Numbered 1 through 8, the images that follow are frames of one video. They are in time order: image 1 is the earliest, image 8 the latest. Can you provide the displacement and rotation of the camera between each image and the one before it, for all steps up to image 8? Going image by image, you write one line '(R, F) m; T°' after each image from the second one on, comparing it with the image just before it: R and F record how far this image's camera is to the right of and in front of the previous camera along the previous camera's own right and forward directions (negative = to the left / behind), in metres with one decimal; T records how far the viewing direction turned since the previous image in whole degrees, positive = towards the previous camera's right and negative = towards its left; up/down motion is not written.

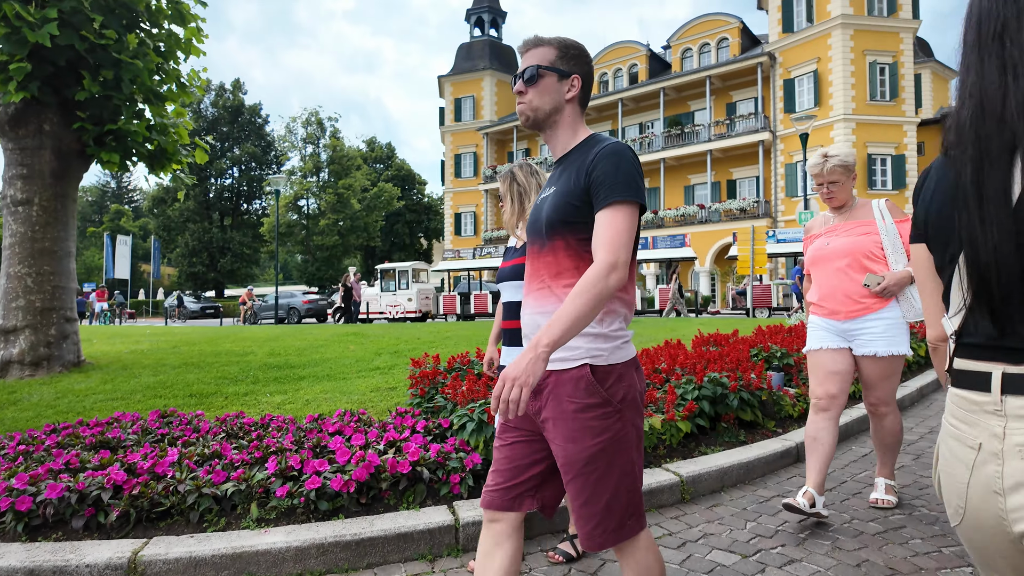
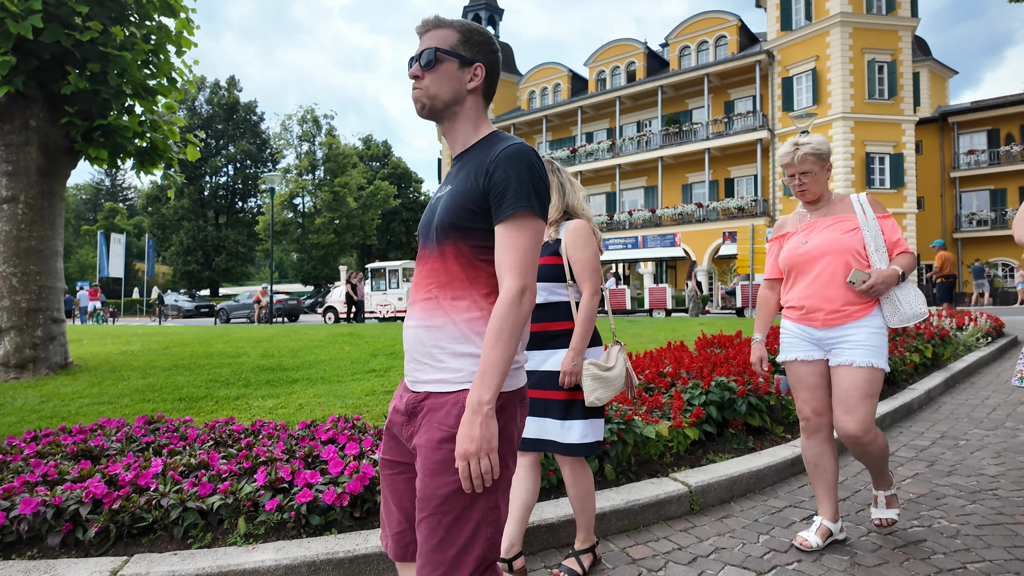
(0.0, +0.2) m; 0°
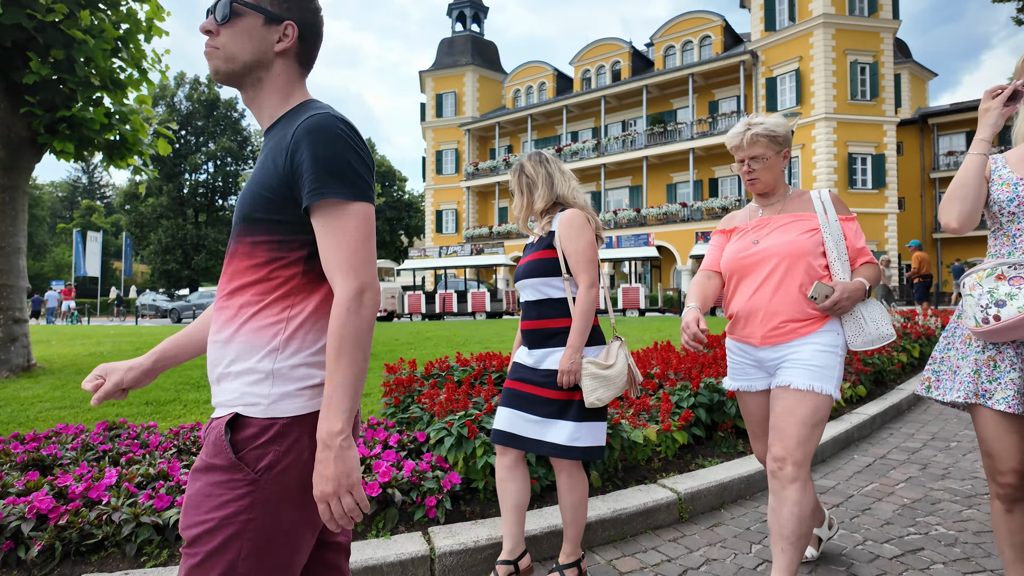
(0.0, +0.2) m; +1°
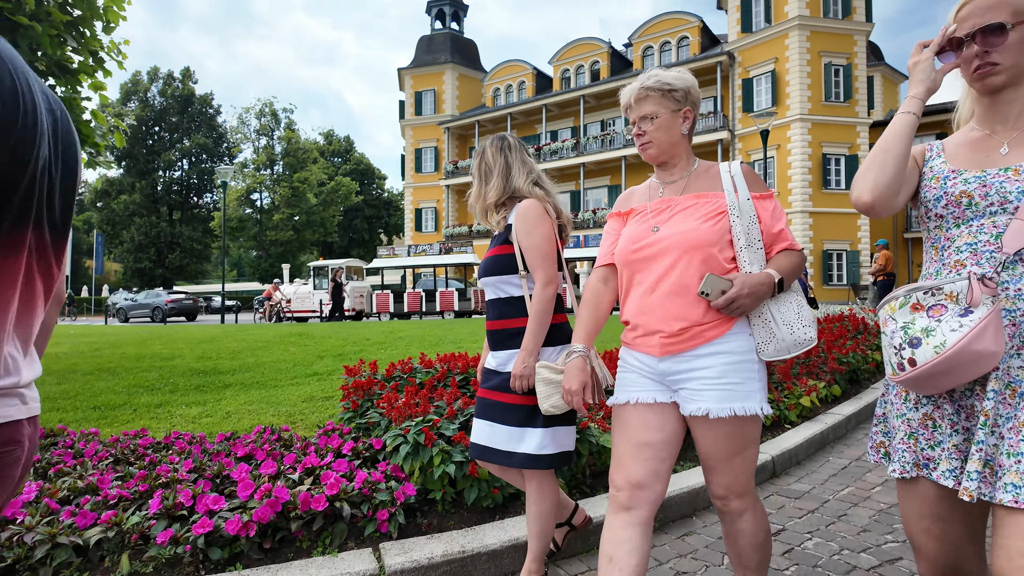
(+0.1, +0.2) m; +2°
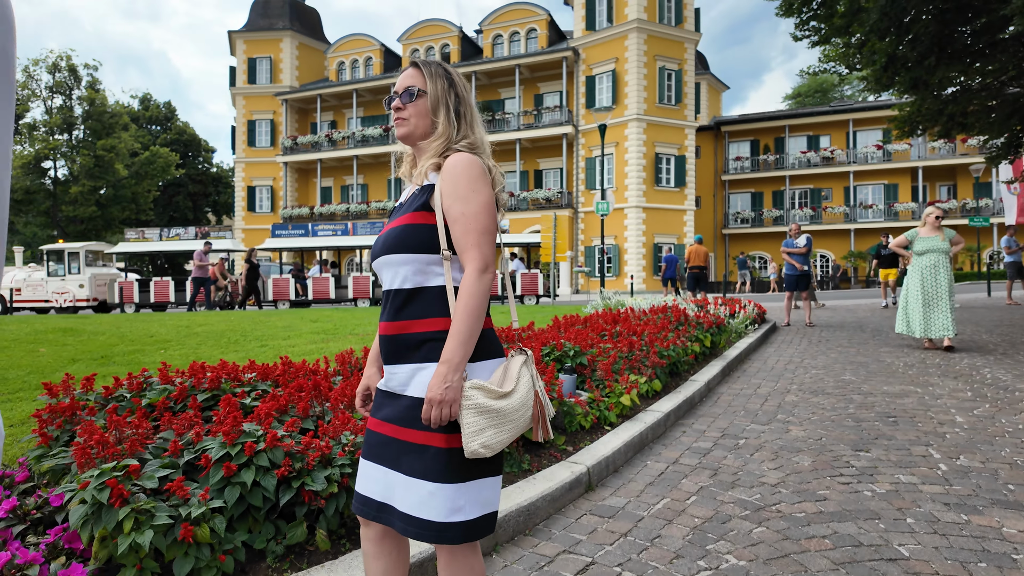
(+0.5, +0.7) m; +14°
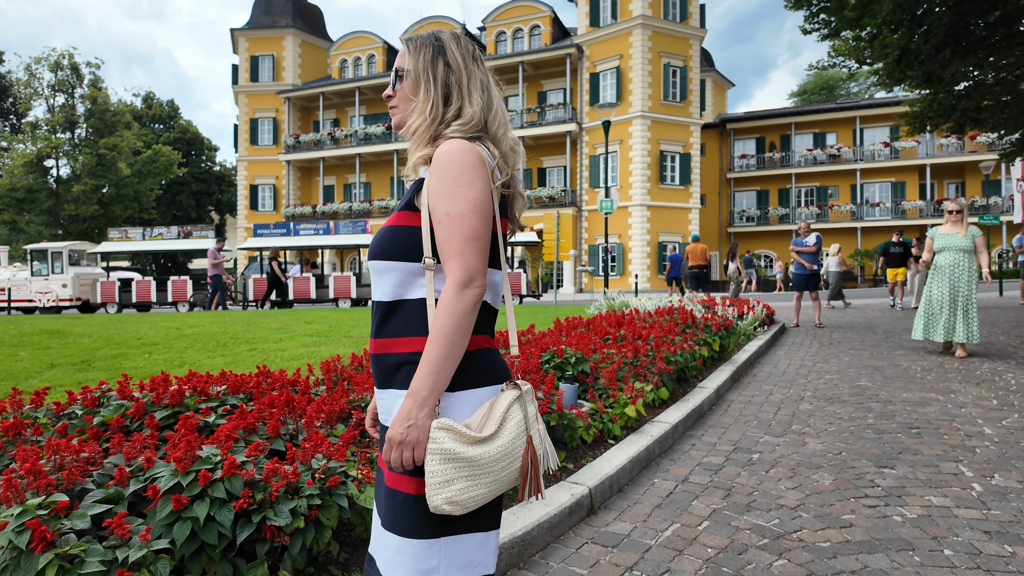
(+0.1, +0.3) m; 0°
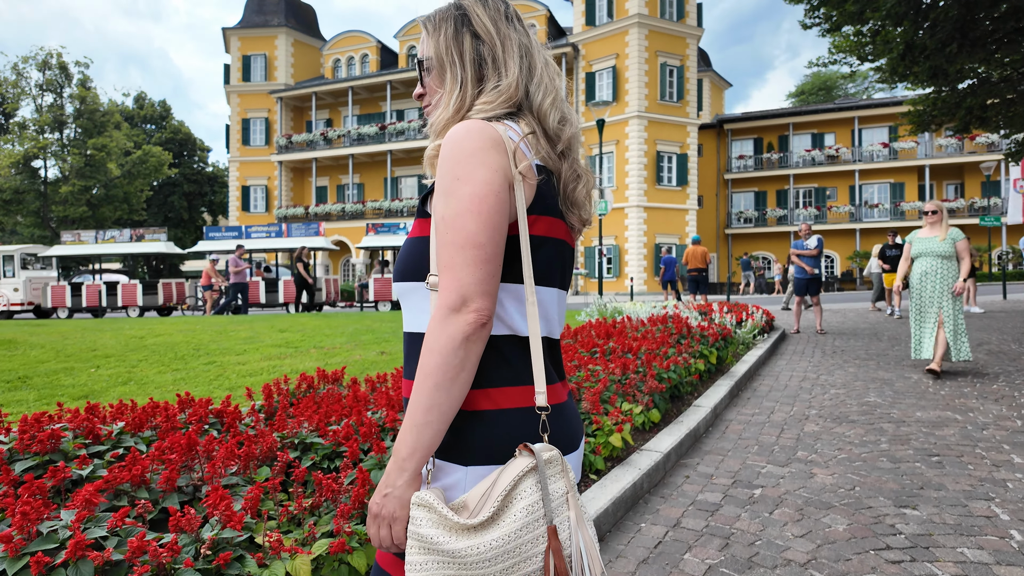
(+0.2, +0.6) m; 0°
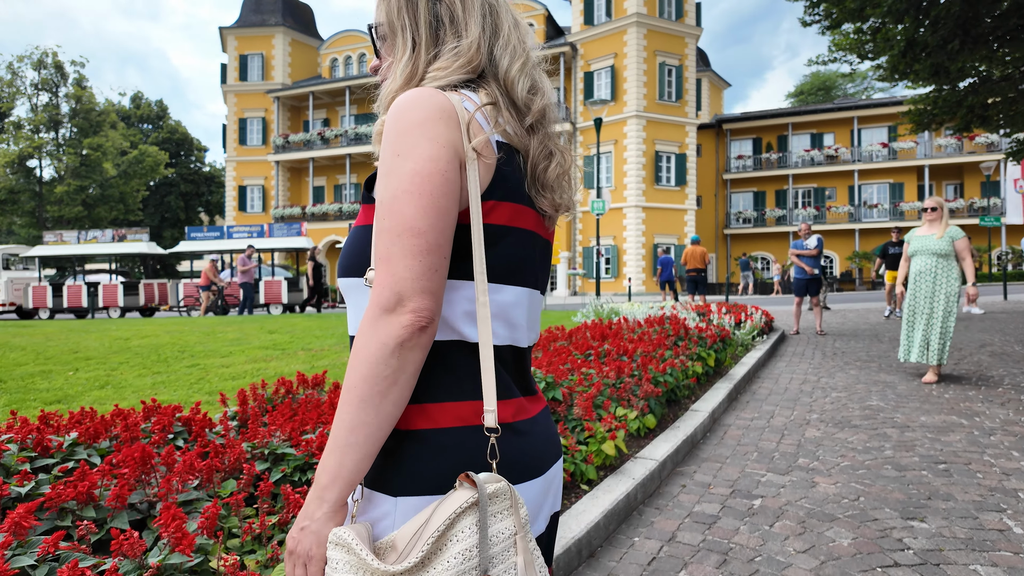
(+0.1, +0.2) m; 0°
